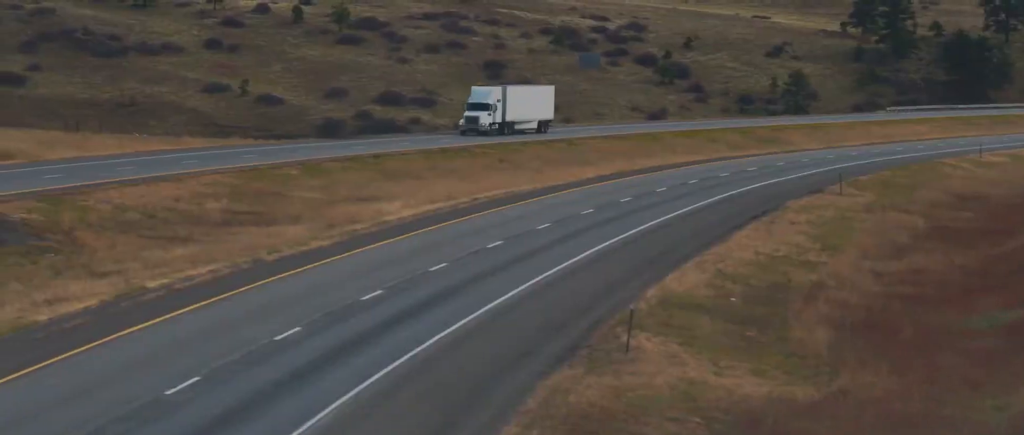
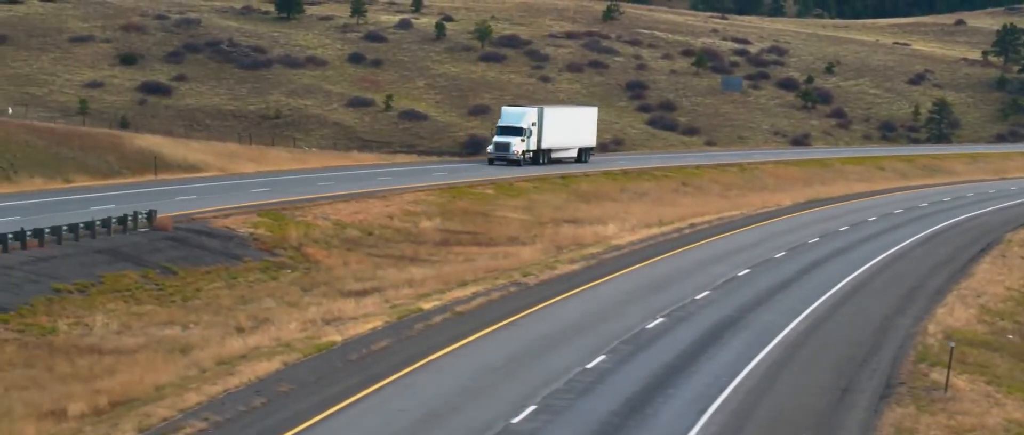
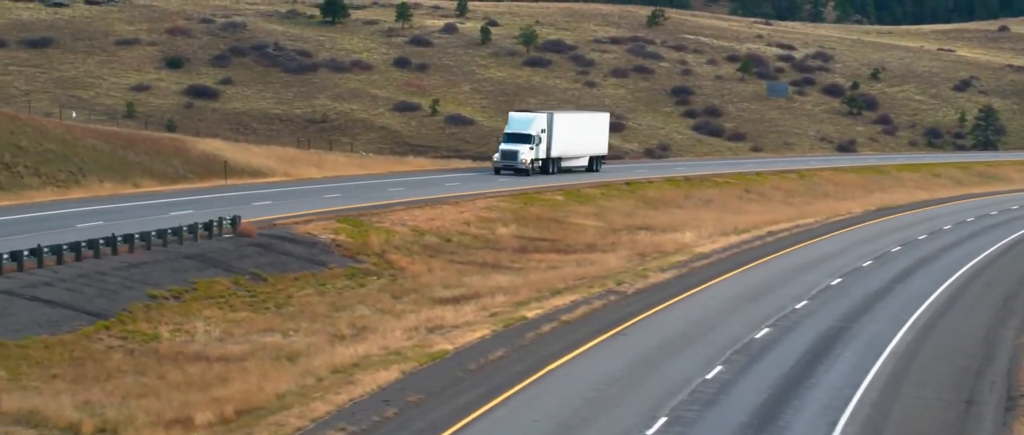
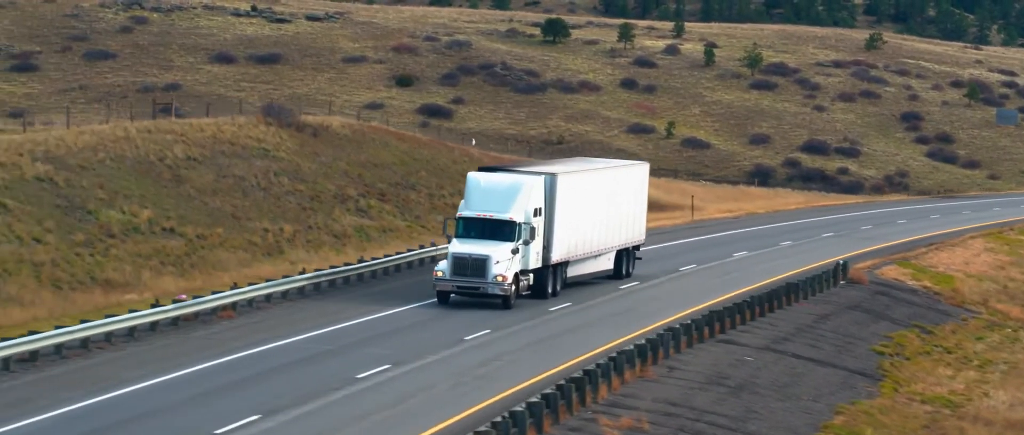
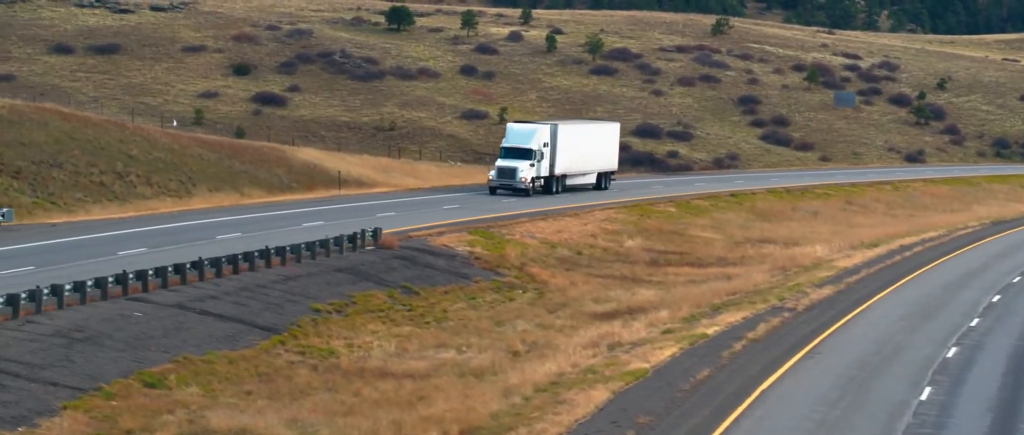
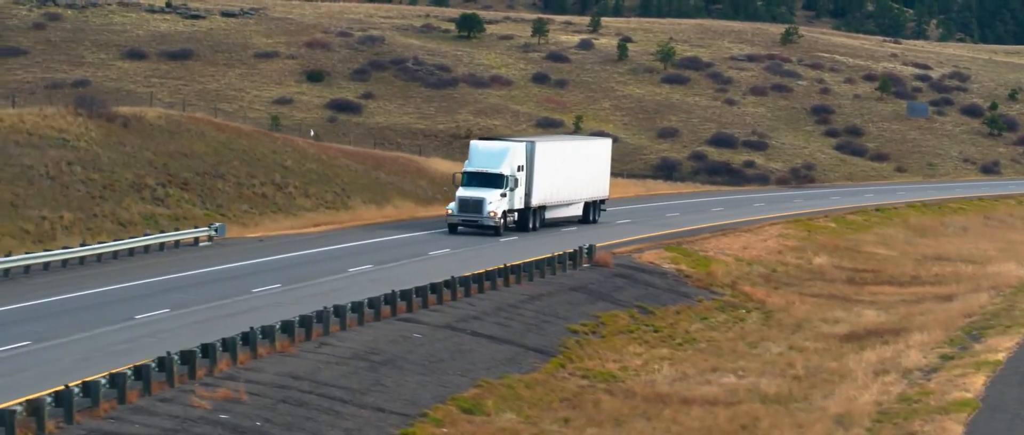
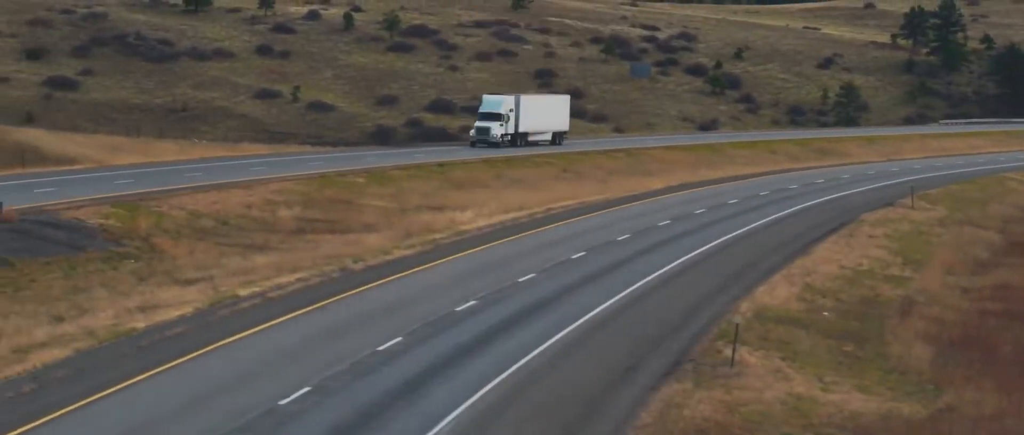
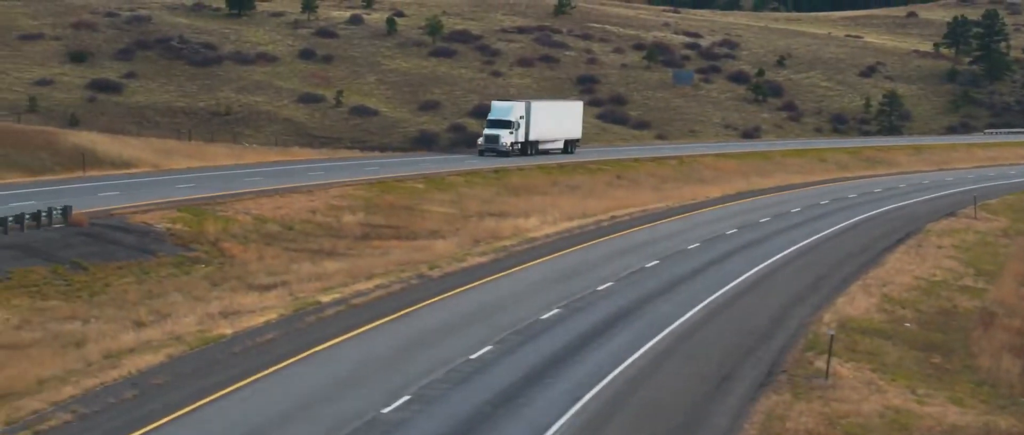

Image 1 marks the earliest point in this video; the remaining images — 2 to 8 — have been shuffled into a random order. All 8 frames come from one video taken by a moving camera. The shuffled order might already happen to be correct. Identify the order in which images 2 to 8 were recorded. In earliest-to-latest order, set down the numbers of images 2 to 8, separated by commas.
7, 8, 2, 3, 5, 6, 4
